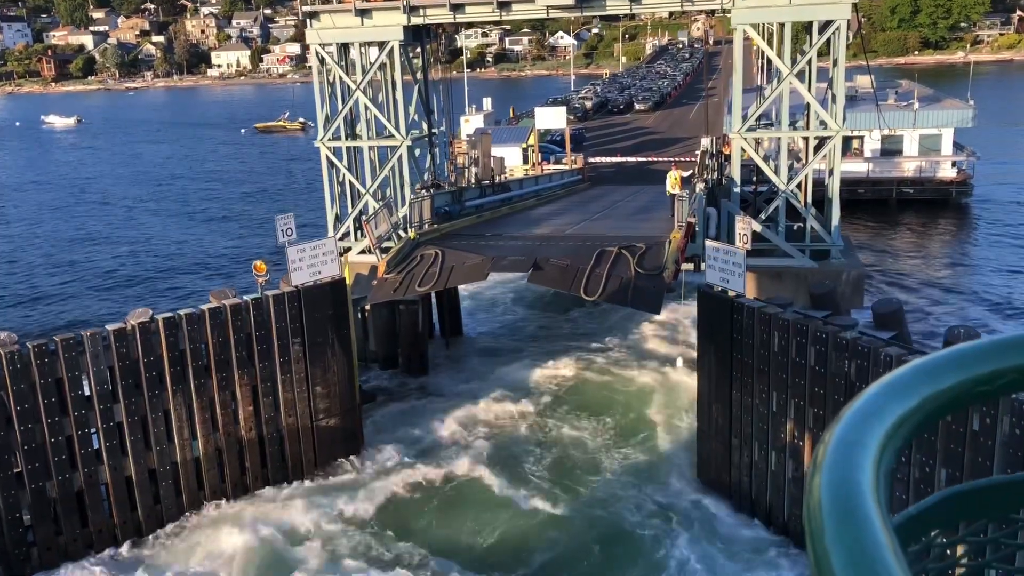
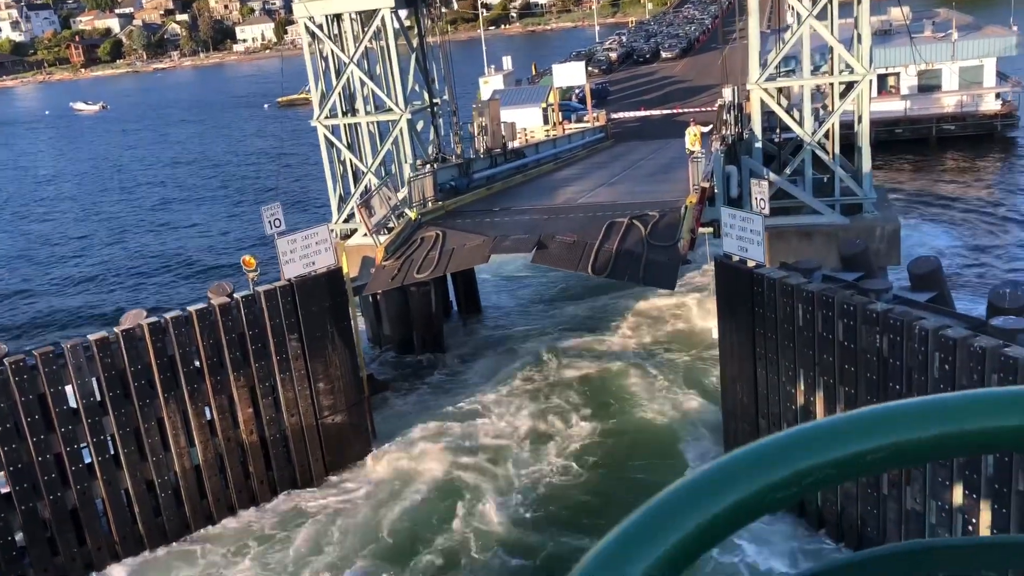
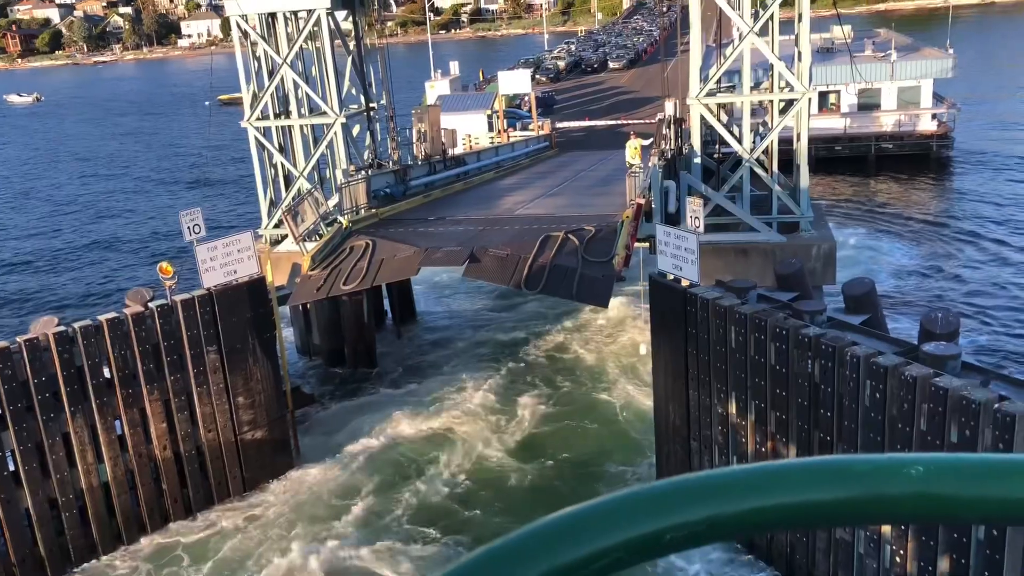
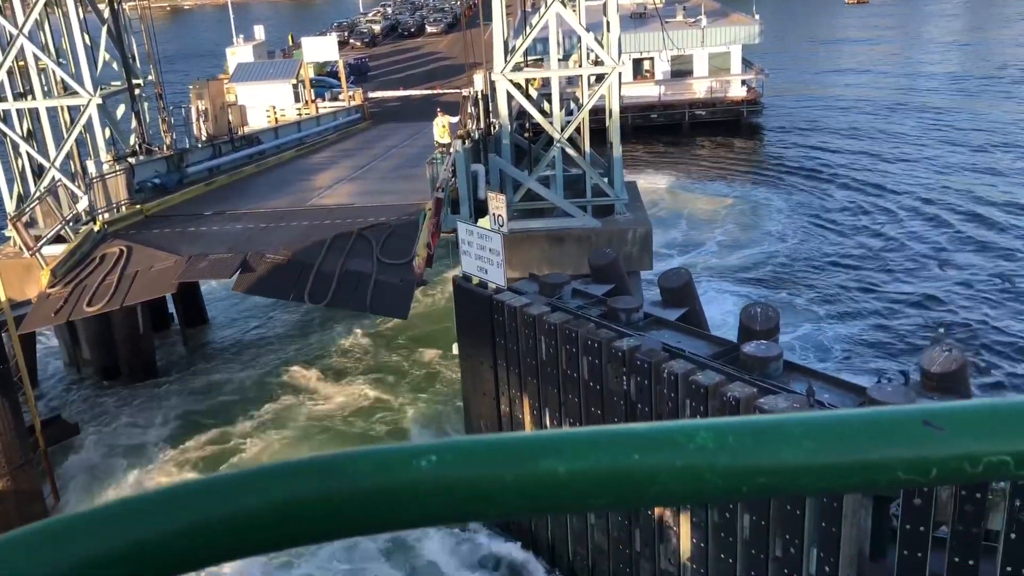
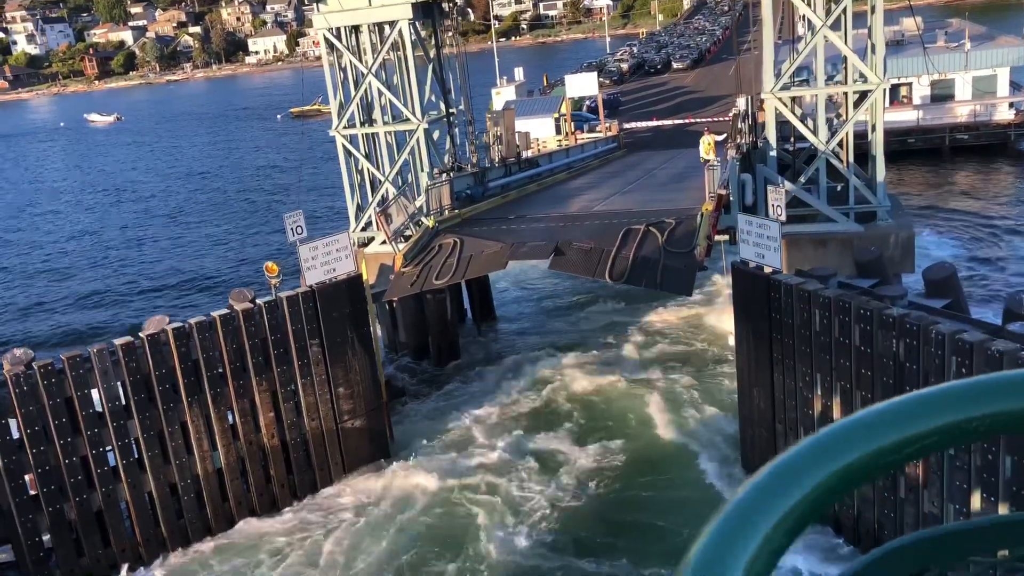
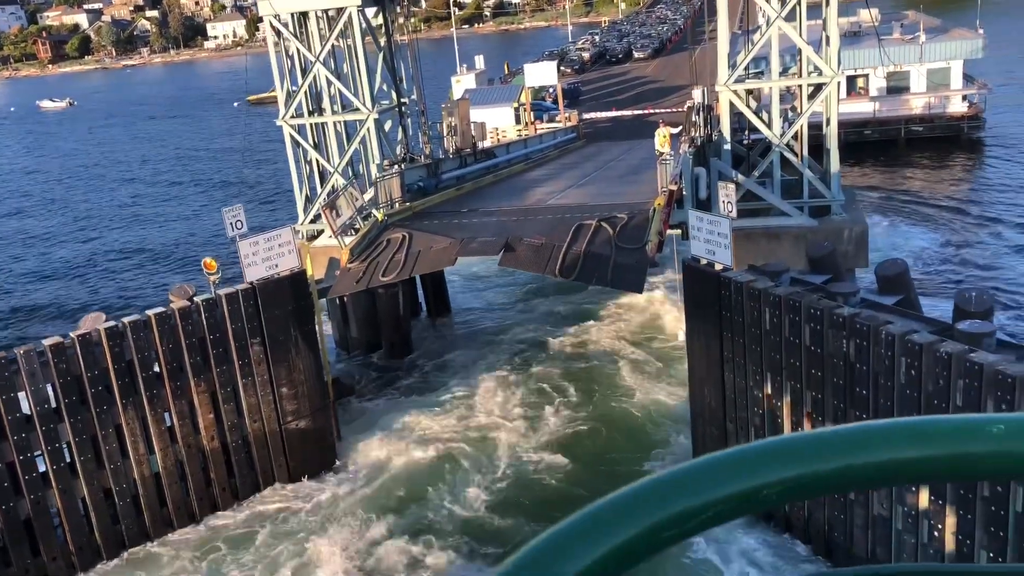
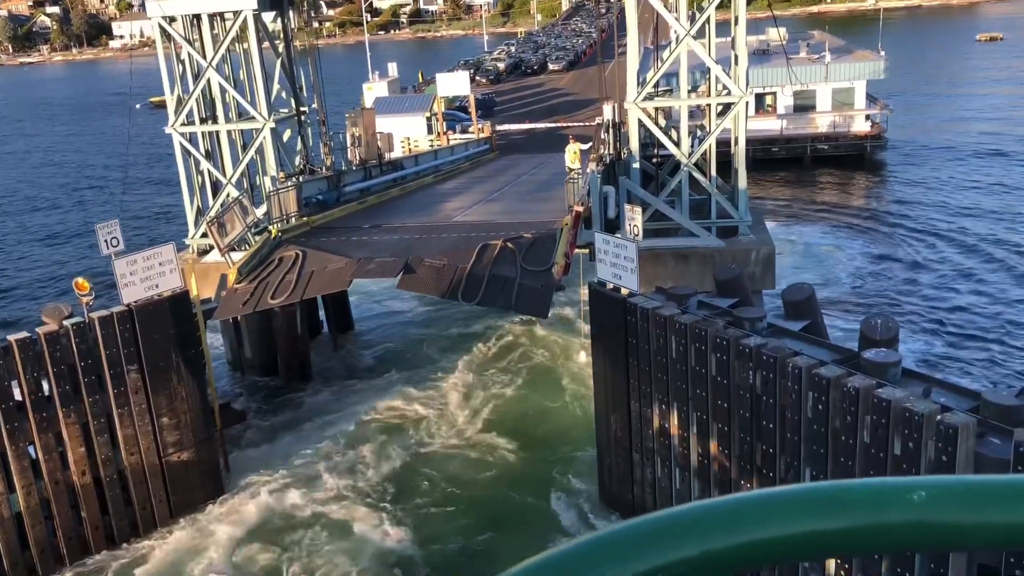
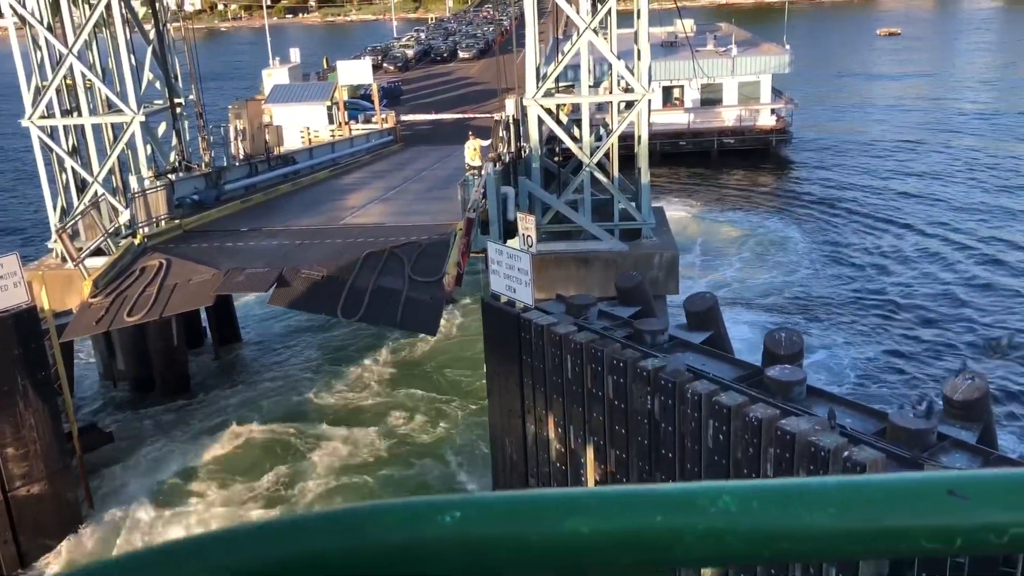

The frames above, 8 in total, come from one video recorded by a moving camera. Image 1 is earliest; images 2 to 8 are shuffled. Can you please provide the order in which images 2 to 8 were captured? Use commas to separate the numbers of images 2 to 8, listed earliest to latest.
5, 2, 6, 3, 7, 8, 4
